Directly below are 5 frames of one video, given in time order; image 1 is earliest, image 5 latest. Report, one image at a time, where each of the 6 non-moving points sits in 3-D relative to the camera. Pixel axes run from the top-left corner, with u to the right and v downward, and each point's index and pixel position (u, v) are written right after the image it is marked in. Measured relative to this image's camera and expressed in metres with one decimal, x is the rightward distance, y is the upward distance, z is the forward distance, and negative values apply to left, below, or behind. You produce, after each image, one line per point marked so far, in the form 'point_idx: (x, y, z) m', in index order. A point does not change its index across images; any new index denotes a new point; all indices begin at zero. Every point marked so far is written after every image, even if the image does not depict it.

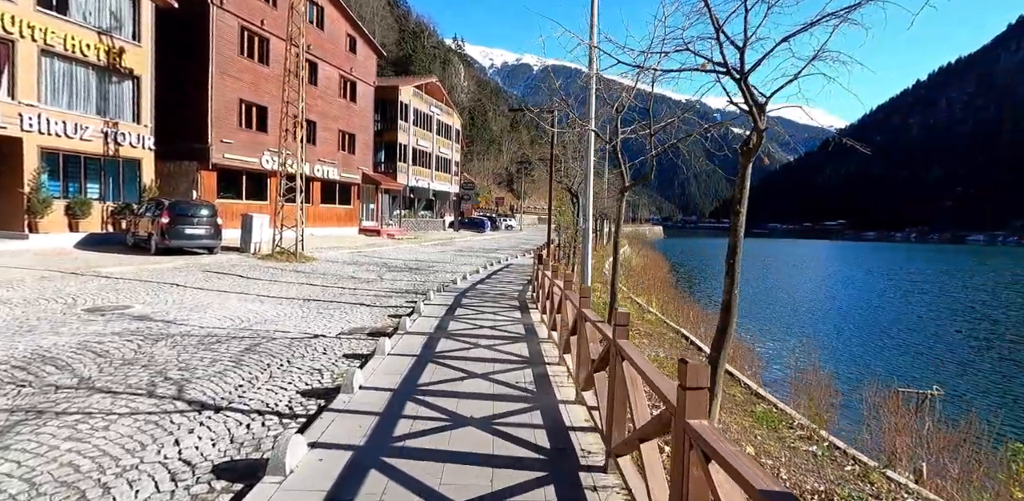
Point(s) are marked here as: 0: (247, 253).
0: (-8.0, -0.1, +17.2) m
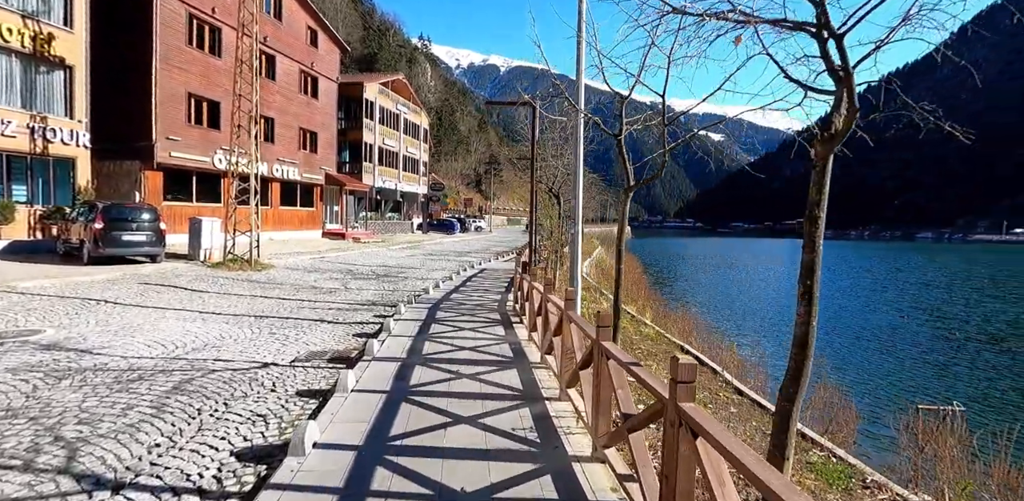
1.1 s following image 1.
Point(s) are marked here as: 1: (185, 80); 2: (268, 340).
0: (-8.7, -0.3, +15.7) m
1: (-11.3, +5.9, +19.7) m
2: (-3.3, -1.2, +7.7) m
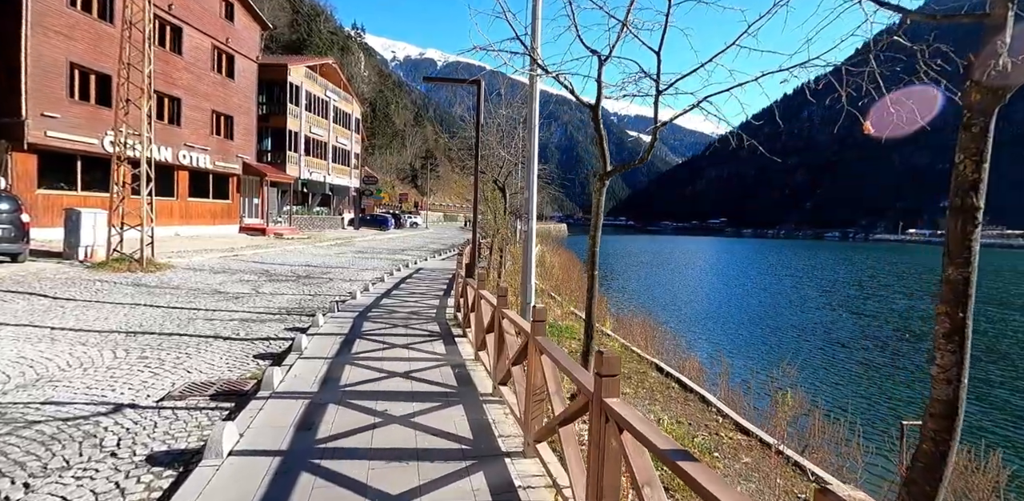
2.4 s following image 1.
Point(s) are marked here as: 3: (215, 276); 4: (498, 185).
0: (-10.2, -0.2, +13.2) m
1: (-13.2, +6.0, +16.9) m
2: (-3.9, -1.2, +5.9) m
3: (-7.1, -0.6, +13.6) m
4: (-0.4, +2.0, +17.2) m
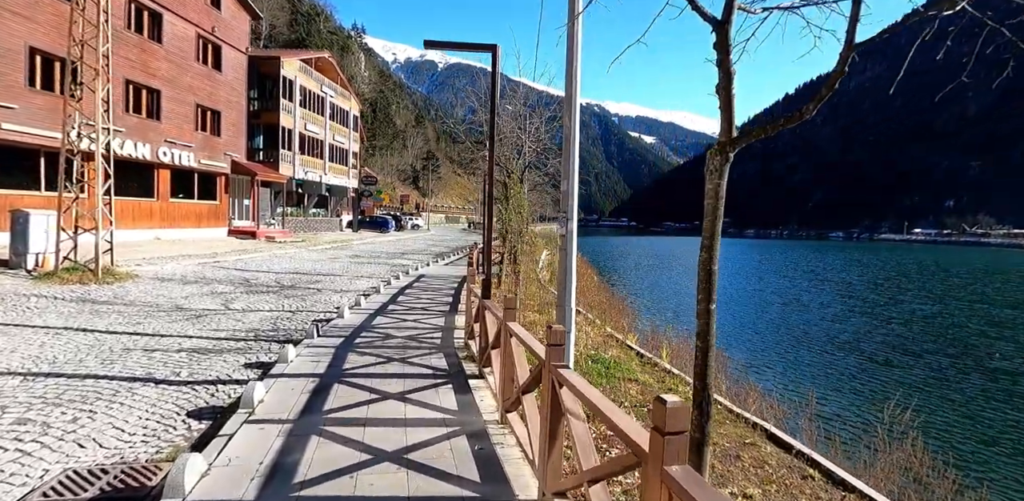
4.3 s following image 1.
0: (-9.8, -0.4, +11.3) m
1: (-12.9, +5.8, +15.0) m
2: (-3.6, -1.3, +4.0) m
3: (-6.7, -0.8, +11.7) m
4: (-0.1, +1.9, +15.3) m
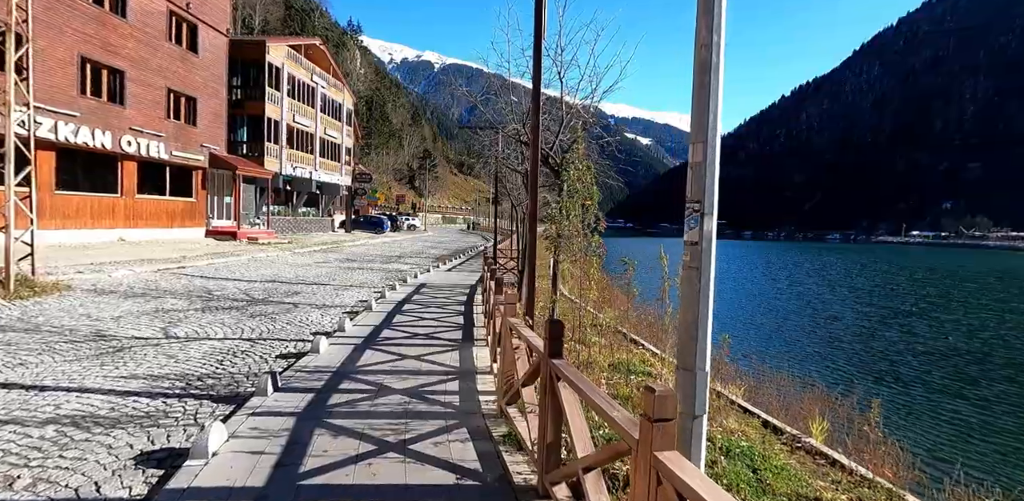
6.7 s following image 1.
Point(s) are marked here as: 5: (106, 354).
0: (-9.4, -0.5, +8.8) m
1: (-12.4, +5.7, +12.5) m
2: (-3.1, -1.4, +1.5) m
3: (-6.3, -0.9, +9.2) m
4: (+0.3, +1.8, +12.9) m
5: (-4.5, -1.1, +6.3) m
